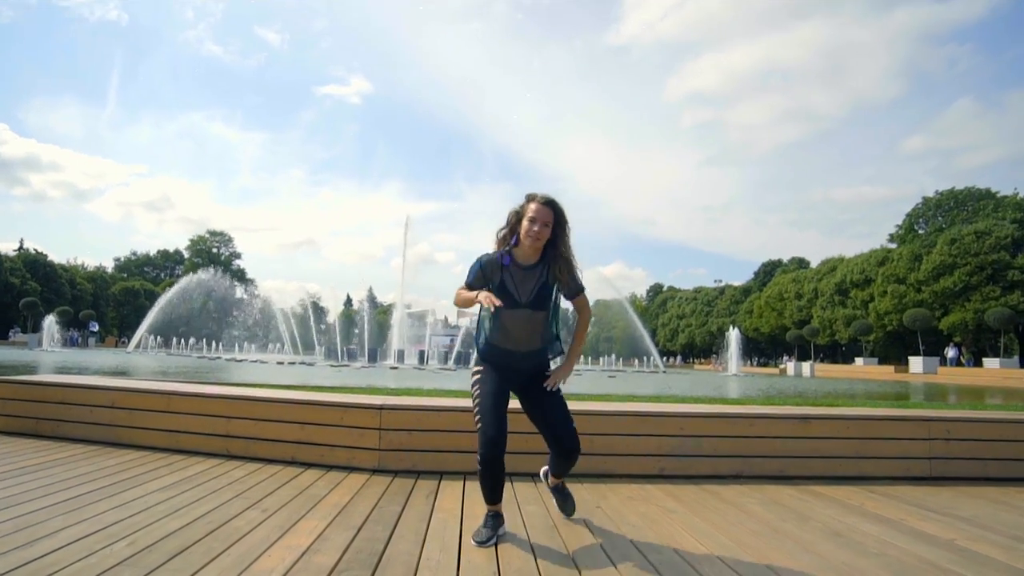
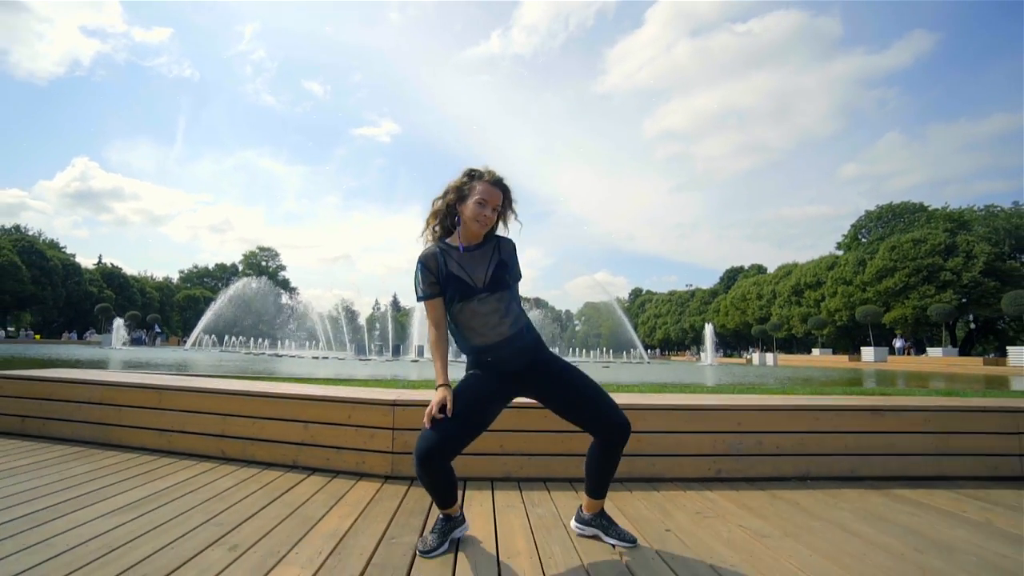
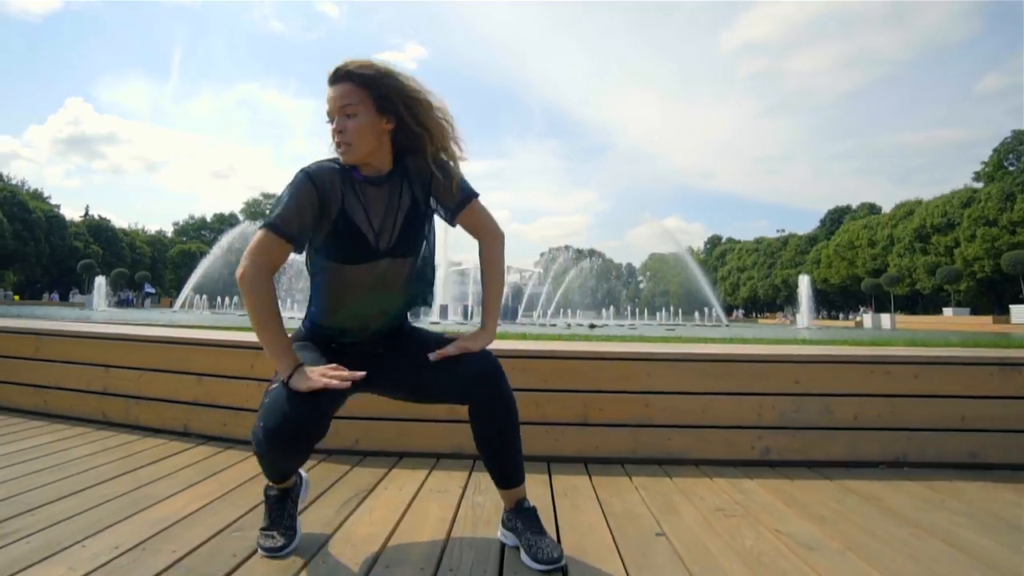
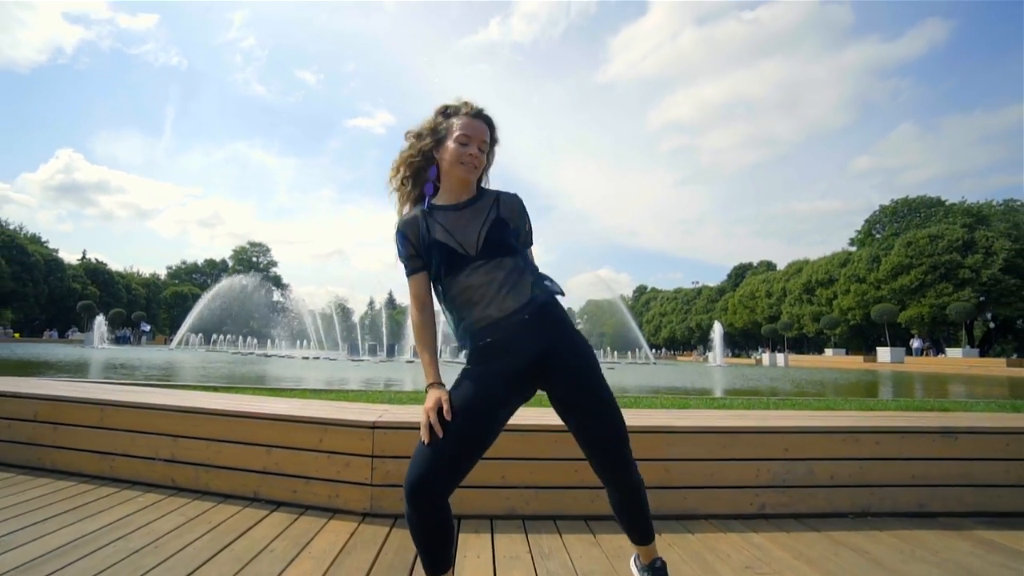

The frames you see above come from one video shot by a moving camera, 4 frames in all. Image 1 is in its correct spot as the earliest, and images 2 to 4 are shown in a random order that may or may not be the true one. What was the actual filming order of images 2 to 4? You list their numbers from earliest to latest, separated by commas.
4, 2, 3
